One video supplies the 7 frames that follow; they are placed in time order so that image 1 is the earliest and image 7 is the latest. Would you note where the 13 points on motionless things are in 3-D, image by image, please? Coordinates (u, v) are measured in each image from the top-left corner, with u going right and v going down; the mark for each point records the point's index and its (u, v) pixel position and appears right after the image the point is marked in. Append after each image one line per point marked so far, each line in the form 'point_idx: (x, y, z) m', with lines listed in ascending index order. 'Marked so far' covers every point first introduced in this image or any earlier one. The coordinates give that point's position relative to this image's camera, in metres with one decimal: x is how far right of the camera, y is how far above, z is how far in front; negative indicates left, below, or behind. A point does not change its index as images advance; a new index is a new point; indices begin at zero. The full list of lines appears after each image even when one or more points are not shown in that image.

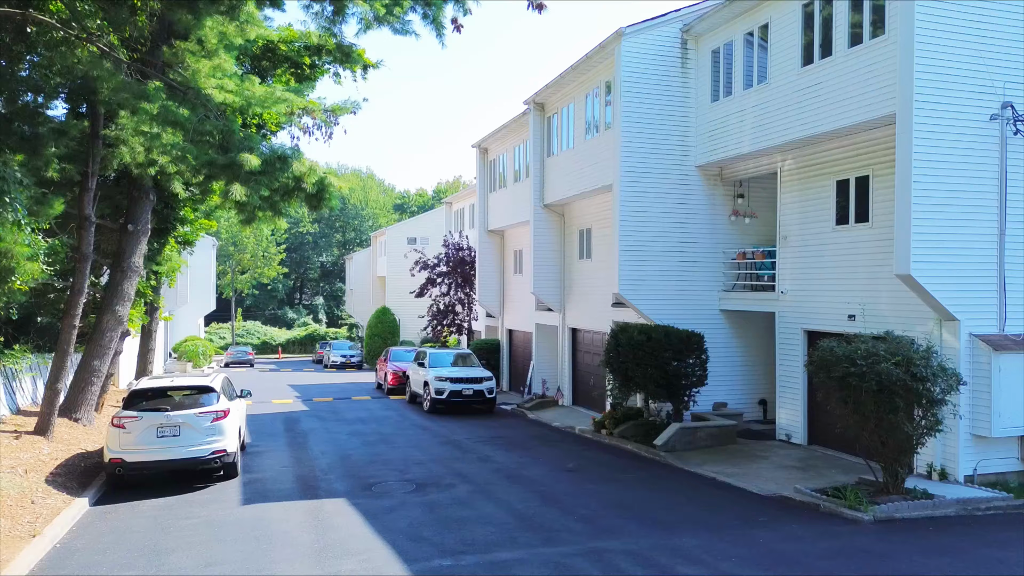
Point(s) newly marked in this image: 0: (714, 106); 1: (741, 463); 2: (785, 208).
0: (+4.6, +4.2, +16.7) m
1: (+4.4, -3.3, +13.8) m
2: (+5.9, +1.7, +15.6) m
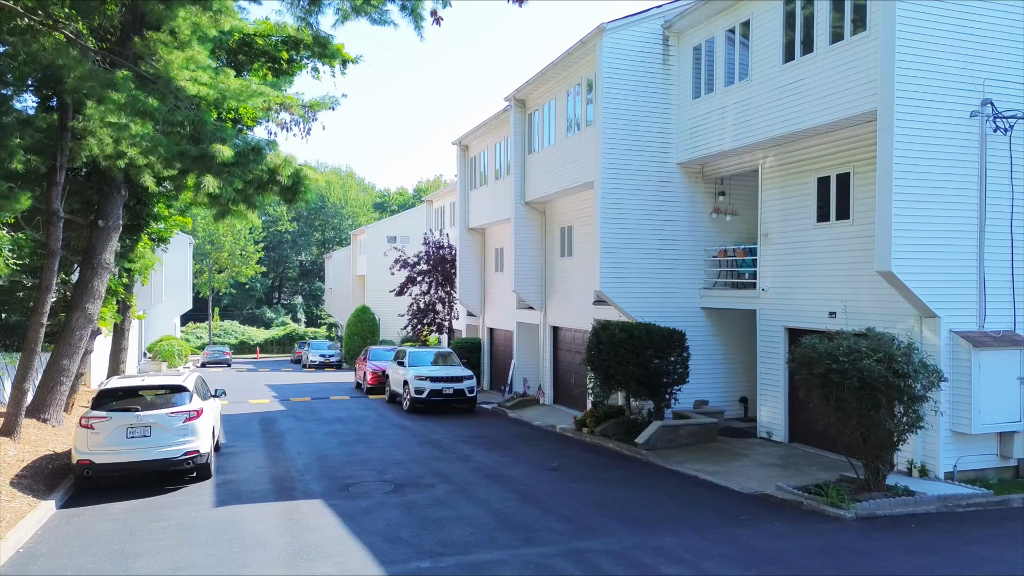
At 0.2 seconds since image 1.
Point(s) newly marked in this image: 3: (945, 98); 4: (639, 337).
0: (+4.2, +4.2, +16.6) m
1: (+4.0, -3.3, +13.7) m
2: (+5.4, +1.8, +15.6) m
3: (+7.0, +3.1, +11.7) m
4: (+2.7, -1.0, +15.3) m
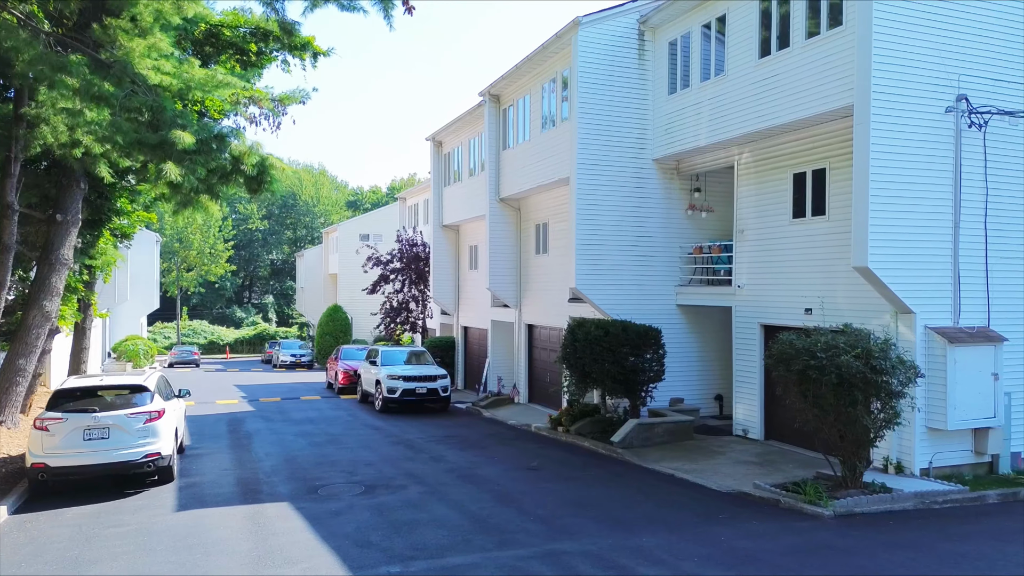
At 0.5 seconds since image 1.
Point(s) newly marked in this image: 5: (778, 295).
0: (+3.6, +4.3, +16.5) m
1: (+3.5, -3.2, +13.6) m
2: (+4.9, +1.9, +15.5) m
3: (+6.6, +3.1, +11.6) m
4: (+2.1, -1.0, +15.1) m
5: (+5.3, -0.1, +14.4) m
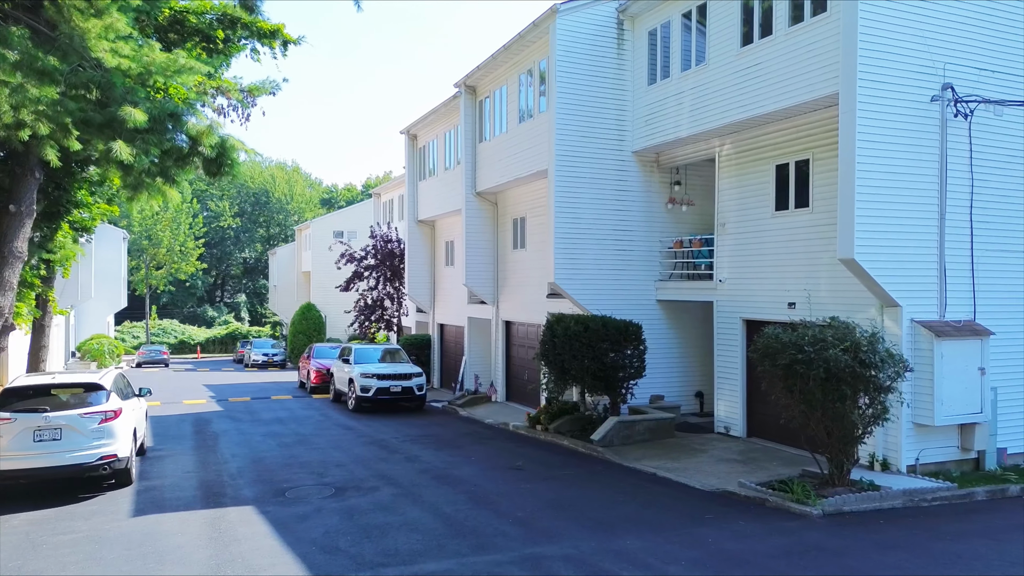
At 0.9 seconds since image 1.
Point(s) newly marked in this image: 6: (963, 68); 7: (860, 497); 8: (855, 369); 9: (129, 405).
0: (+3.1, +4.4, +16.2) m
1: (+3.1, -3.1, +13.2) m
2: (+4.4, +2.0, +15.2) m
3: (+6.2, +3.3, +11.4) m
4: (+1.7, -0.8, +14.7) m
5: (+4.8, 0.0, +14.1) m
6: (+7.3, +3.6, +11.8) m
7: (+4.6, -2.8, +9.7) m
8: (+4.5, -1.1, +9.6) m
9: (-6.6, -2.0, +12.5) m
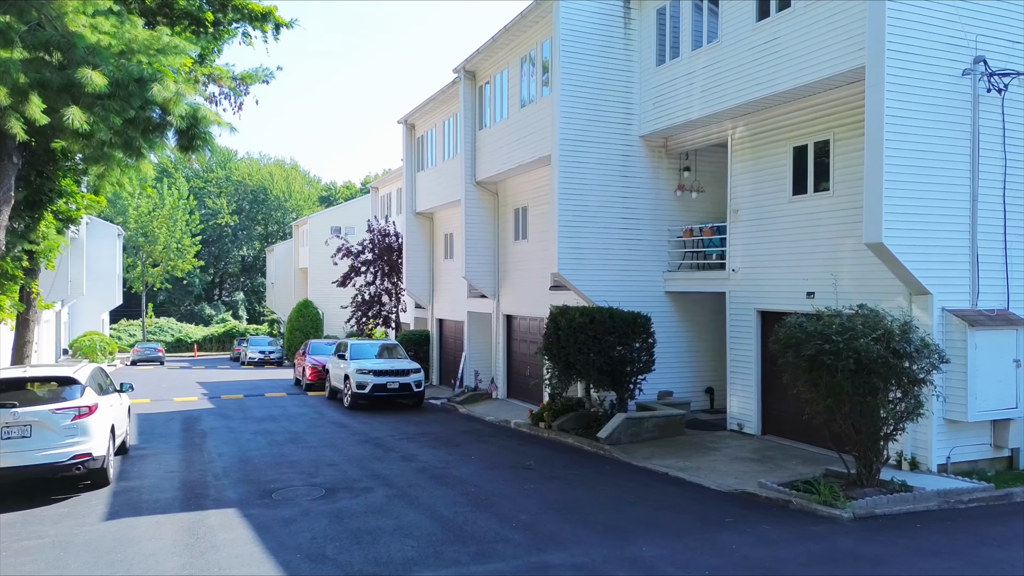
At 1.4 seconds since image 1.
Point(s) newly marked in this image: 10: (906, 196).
0: (+3.1, +4.6, +15.4) m
1: (+3.1, -2.9, +12.5) m
2: (+4.5, +2.2, +14.4) m
3: (+6.2, +3.4, +10.6) m
4: (+1.7, -0.6, +13.9) m
5: (+4.8, +0.2, +13.3) m
6: (+7.4, +3.8, +11.1) m
7: (+4.7, -2.6, +8.9) m
8: (+4.6, -0.9, +8.8) m
9: (-6.6, -1.8, +11.7) m
10: (+5.7, +1.3, +10.4) m
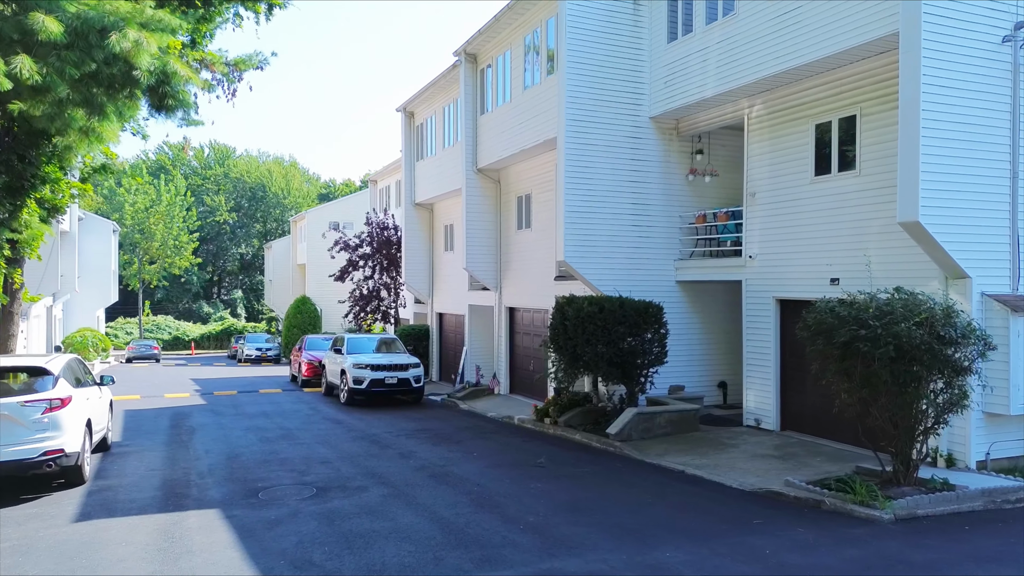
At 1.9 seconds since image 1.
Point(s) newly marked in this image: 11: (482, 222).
0: (+3.2, +4.9, +14.6) m
1: (+3.2, -2.7, +11.7) m
2: (+4.5, +2.4, +13.7) m
3: (+6.3, +3.7, +9.9) m
4: (+1.8, -0.4, +13.2) m
5: (+4.9, +0.4, +12.6) m
6: (+7.5, +4.0, +10.3) m
7: (+4.8, -2.4, +8.2) m
8: (+4.7, -0.6, +8.1) m
9: (-6.5, -1.6, +10.9) m
10: (+5.8, +1.6, +9.7) m
11: (-0.8, +1.8, +19.9) m
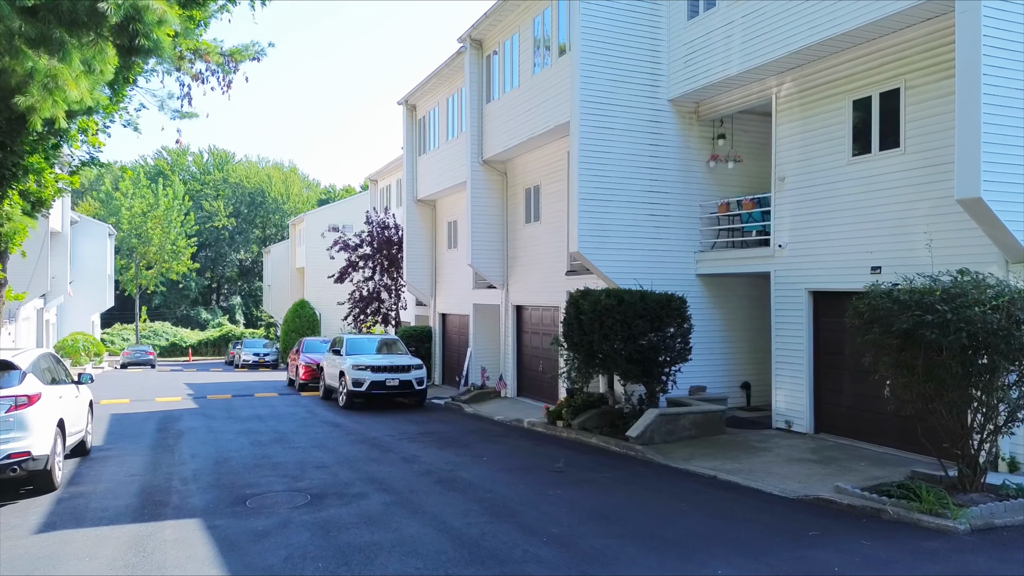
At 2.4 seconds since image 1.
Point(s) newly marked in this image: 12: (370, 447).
0: (+3.4, +5.0, +13.7) m
1: (+3.4, -2.5, +10.7) m
2: (+4.7, +2.6, +12.7) m
3: (+6.5, +3.9, +9.0) m
4: (+2.0, -0.3, +12.2) m
5: (+5.1, +0.6, +11.6) m
6: (+7.7, +4.2, +9.4) m
7: (+5.0, -2.2, +7.2) m
8: (+4.9, -0.4, +7.1) m
9: (-6.3, -1.4, +10.0) m
10: (+6.0, +1.8, +8.7) m
11: (-0.6, +1.9, +19.0) m
12: (-2.5, -2.8, +12.6) m
